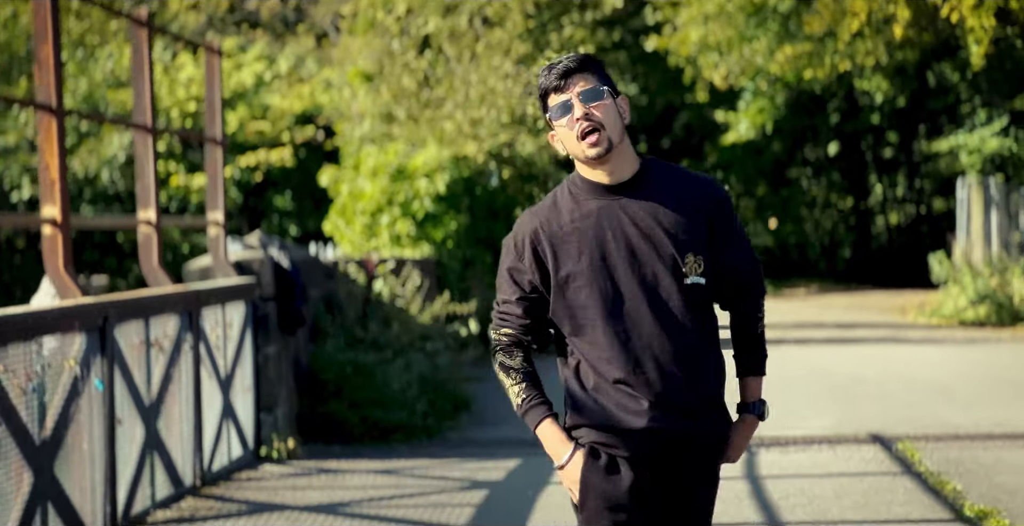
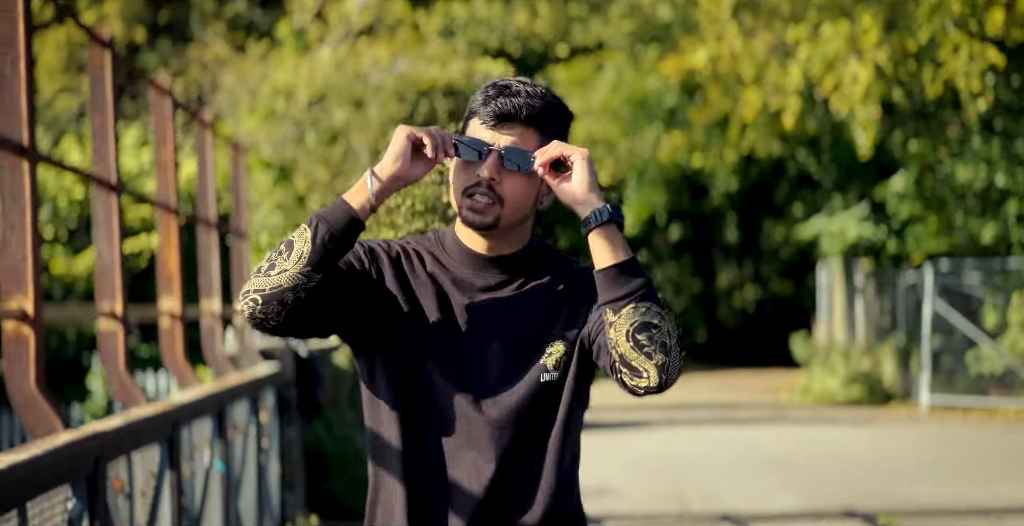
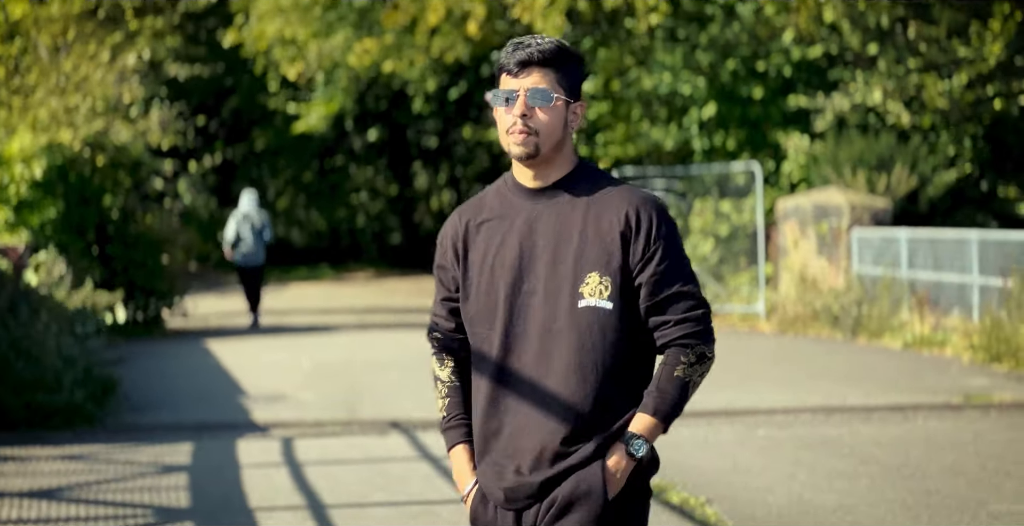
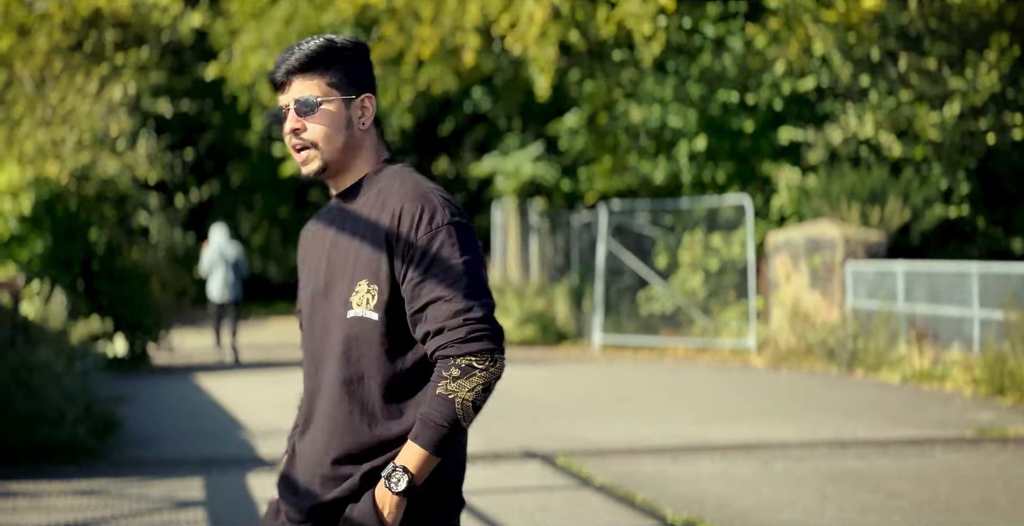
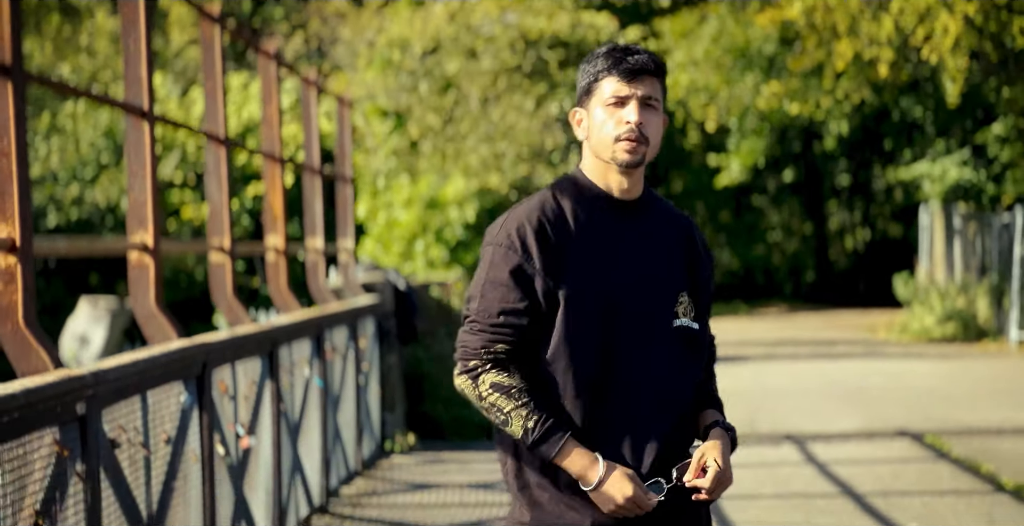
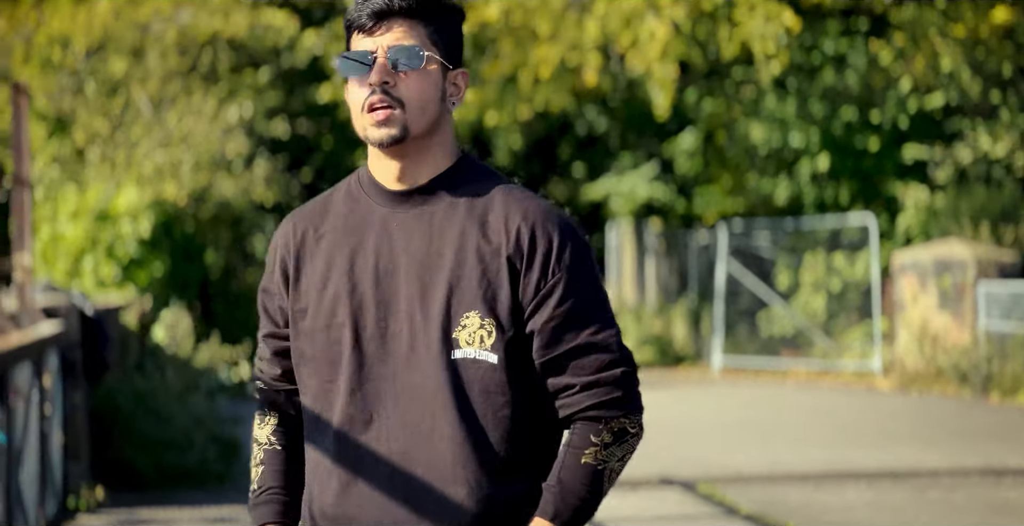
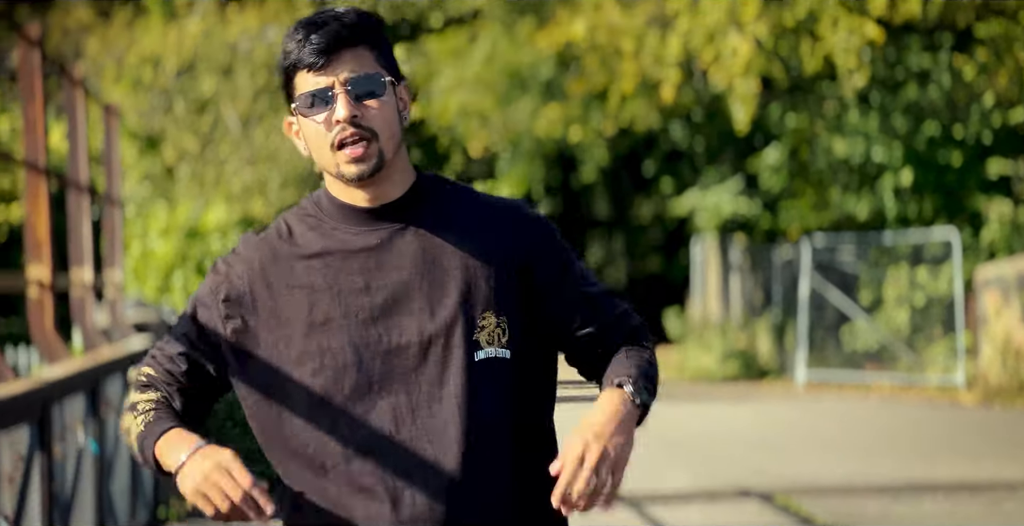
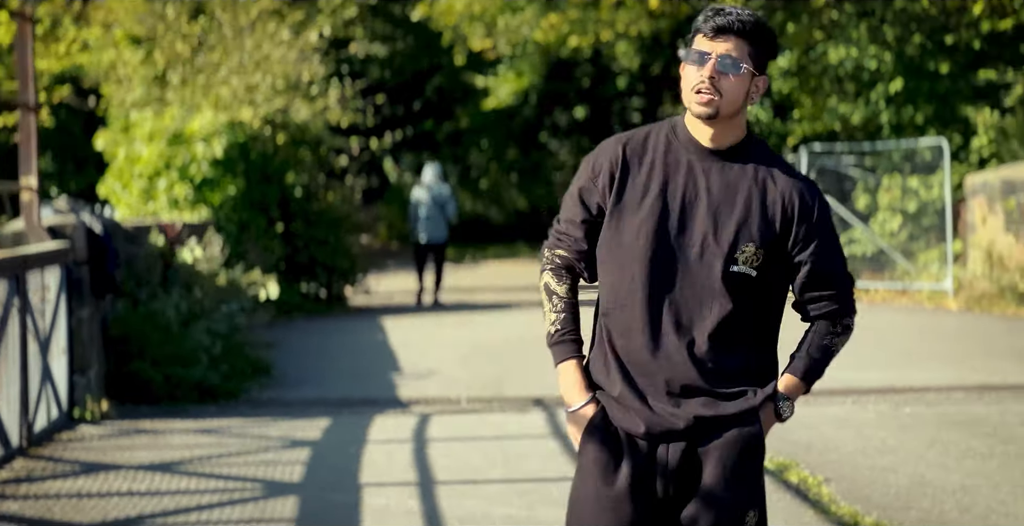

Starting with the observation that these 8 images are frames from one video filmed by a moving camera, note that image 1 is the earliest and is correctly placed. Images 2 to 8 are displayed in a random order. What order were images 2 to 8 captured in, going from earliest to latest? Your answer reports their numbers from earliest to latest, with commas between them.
8, 3, 4, 6, 7, 2, 5
